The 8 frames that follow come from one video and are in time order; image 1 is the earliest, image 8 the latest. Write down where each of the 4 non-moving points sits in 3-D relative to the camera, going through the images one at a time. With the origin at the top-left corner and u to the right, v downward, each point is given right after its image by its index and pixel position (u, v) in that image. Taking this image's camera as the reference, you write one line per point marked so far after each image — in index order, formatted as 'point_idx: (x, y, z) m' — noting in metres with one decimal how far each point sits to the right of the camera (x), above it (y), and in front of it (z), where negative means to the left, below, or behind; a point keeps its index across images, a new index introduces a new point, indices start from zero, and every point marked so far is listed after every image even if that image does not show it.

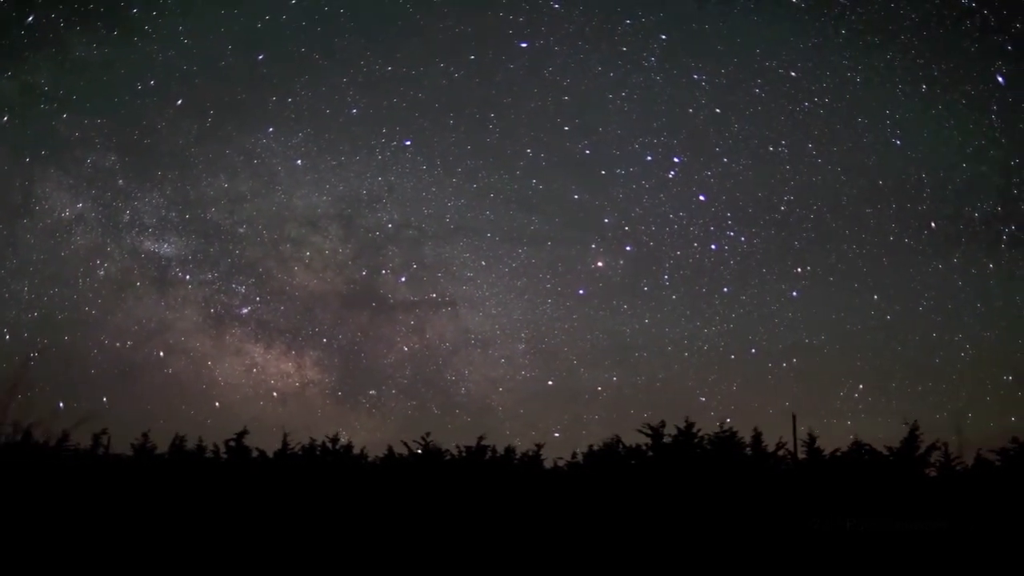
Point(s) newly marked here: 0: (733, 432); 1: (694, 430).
0: (+2.1, -1.4, +6.7) m
1: (+1.6, -1.3, +6.5) m
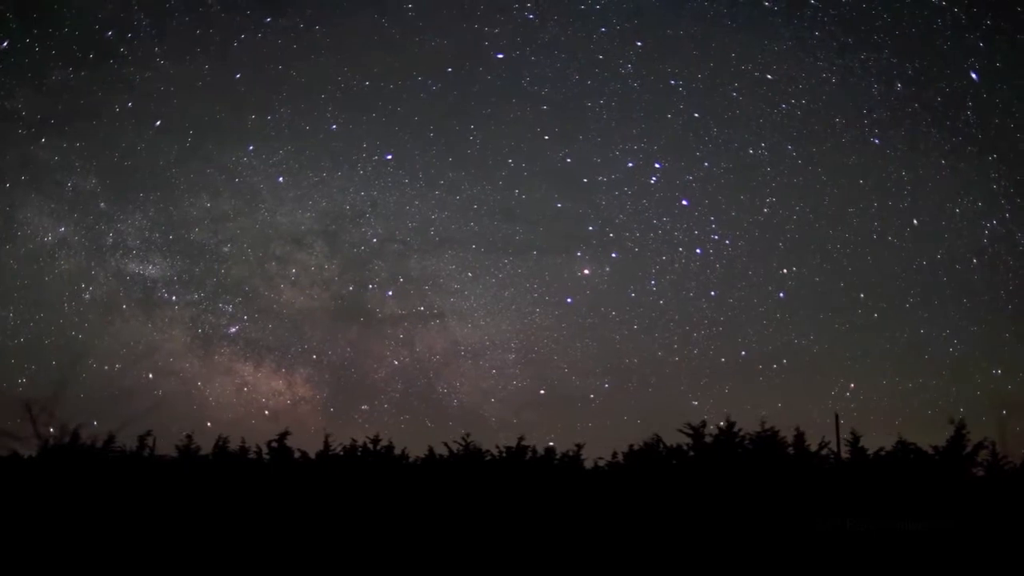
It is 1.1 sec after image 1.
0: (+2.4, -1.3, +6.4) m
1: (+1.9, -1.3, +6.2) m
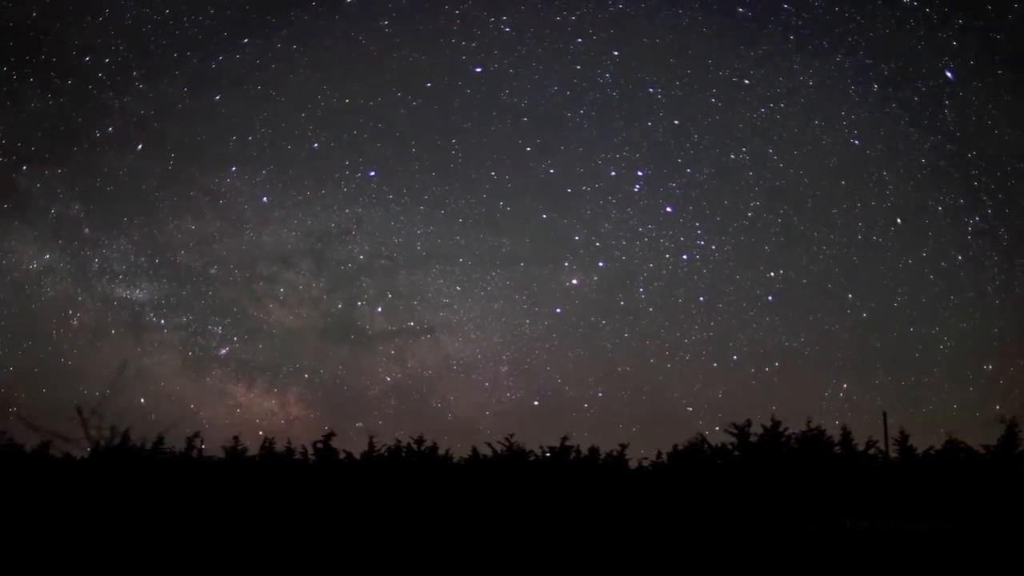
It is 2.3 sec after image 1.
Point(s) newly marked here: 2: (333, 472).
0: (+2.7, -1.2, +6.3) m
1: (+2.3, -1.2, +6.2) m
2: (-1.5, -1.6, +6.6) m
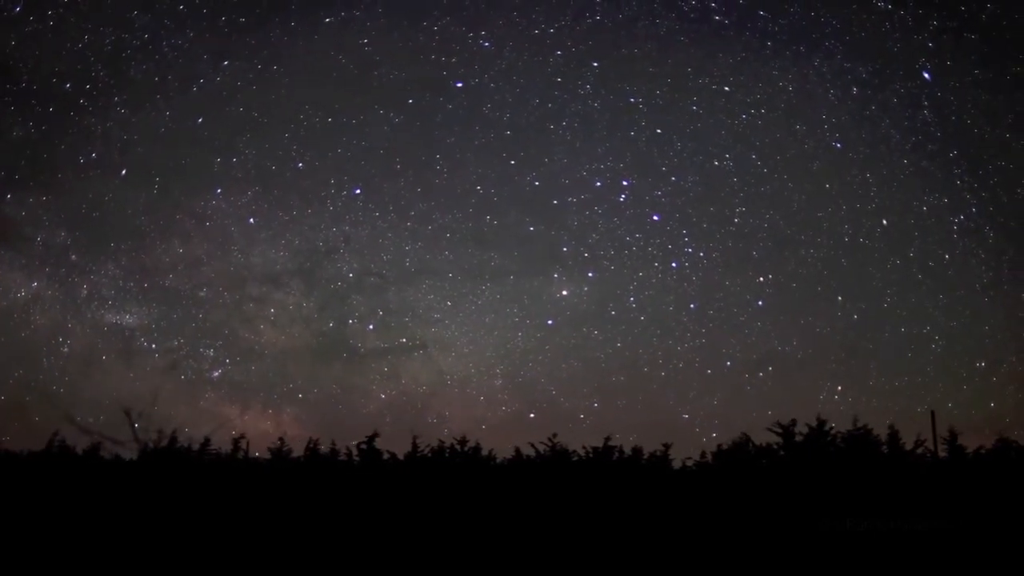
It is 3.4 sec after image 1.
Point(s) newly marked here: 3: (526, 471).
0: (+3.1, -1.2, +6.3) m
1: (+2.6, -1.1, +6.1) m
2: (-1.2, -1.7, +6.5) m
3: (+0.1, -1.6, +6.5) m
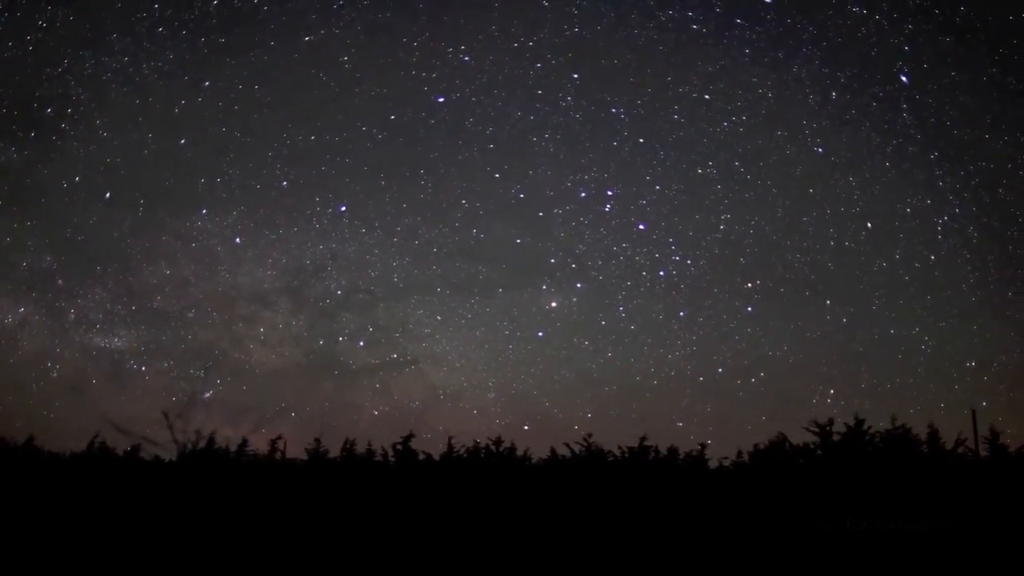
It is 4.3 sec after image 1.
0: (+3.3, -1.2, +6.4) m
1: (+2.9, -1.1, +6.2) m
2: (-0.9, -1.8, +6.5) m
3: (+0.4, -1.7, +6.6) m
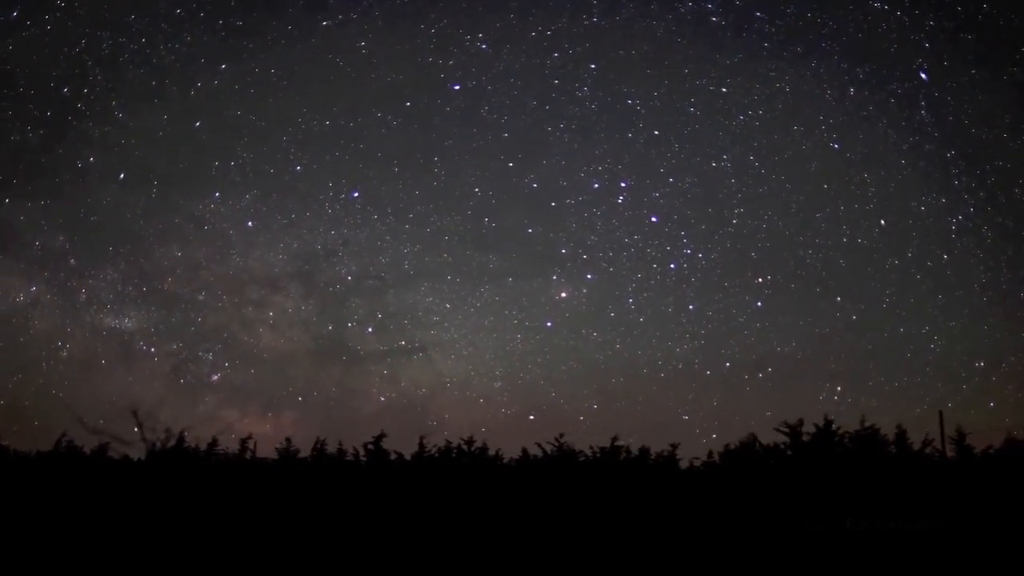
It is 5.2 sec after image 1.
0: (+3.1, -1.2, +6.3) m
1: (+2.6, -1.1, +6.1) m
2: (-1.1, -1.7, +6.5) m
3: (+0.1, -1.7, +6.5) m
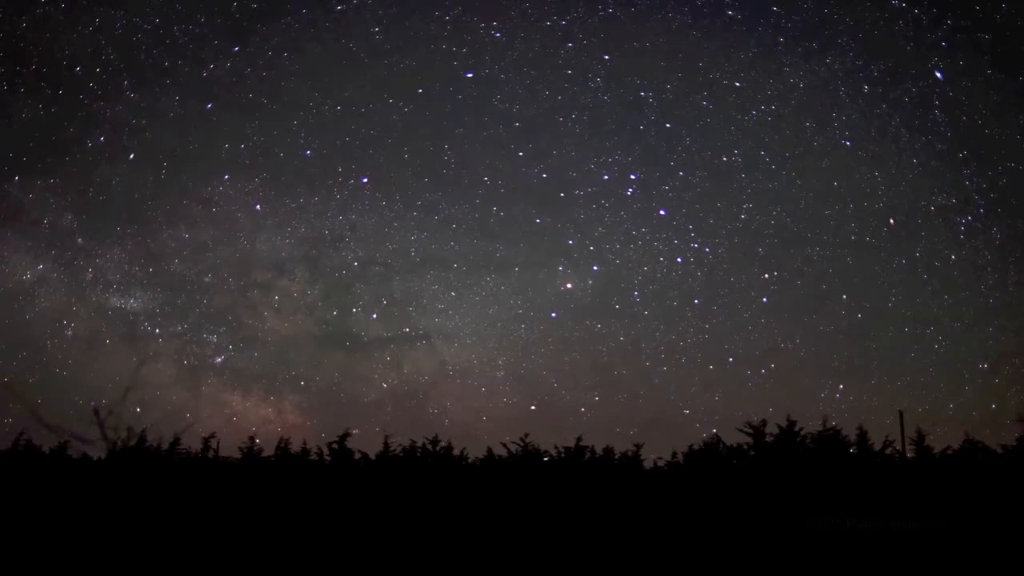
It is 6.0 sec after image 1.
0: (+2.8, -1.2, +6.3) m
1: (+2.4, -1.2, +6.1) m
2: (-1.4, -1.6, +6.5) m
3: (-0.2, -1.6, +6.5) m
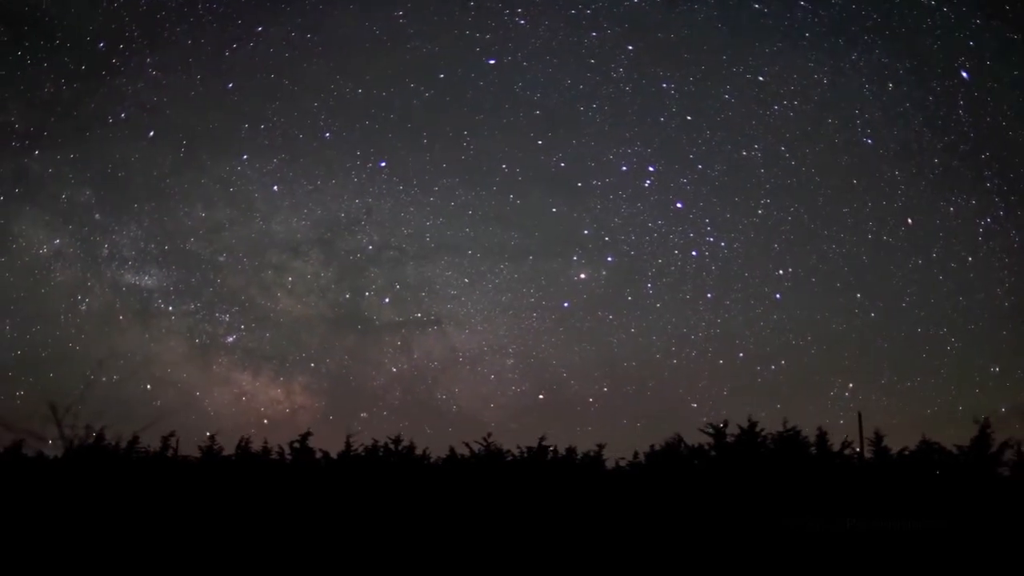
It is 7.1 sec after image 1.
0: (+2.6, -1.3, +6.4) m
1: (+2.1, -1.2, +6.2) m
2: (-1.7, -1.6, +6.6) m
3: (-0.4, -1.6, +6.7) m
